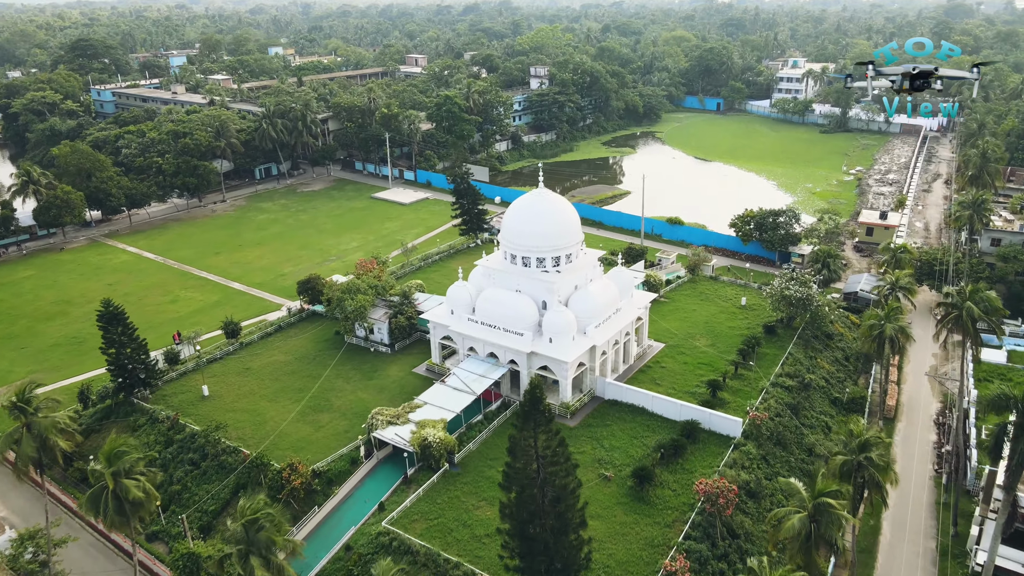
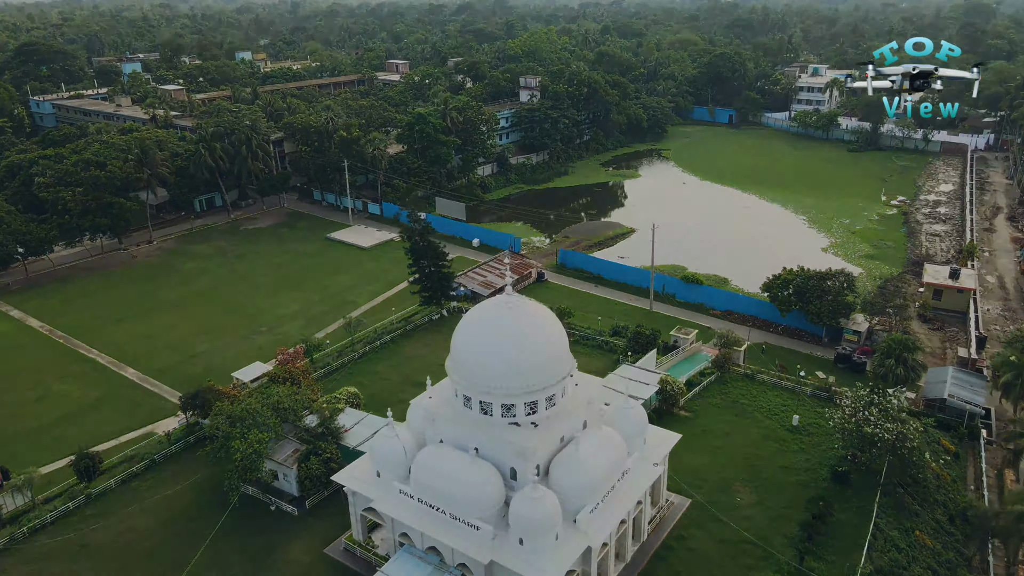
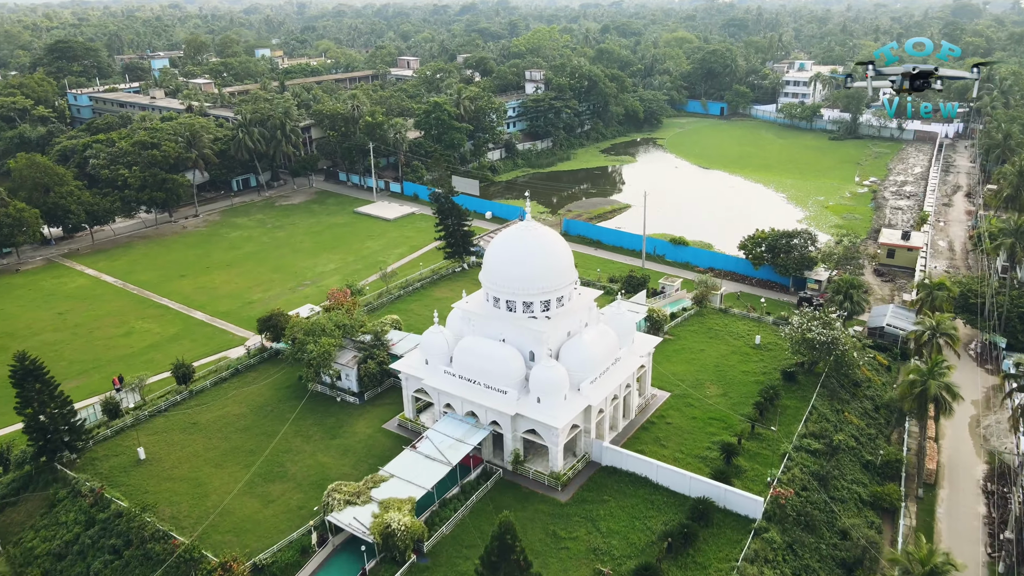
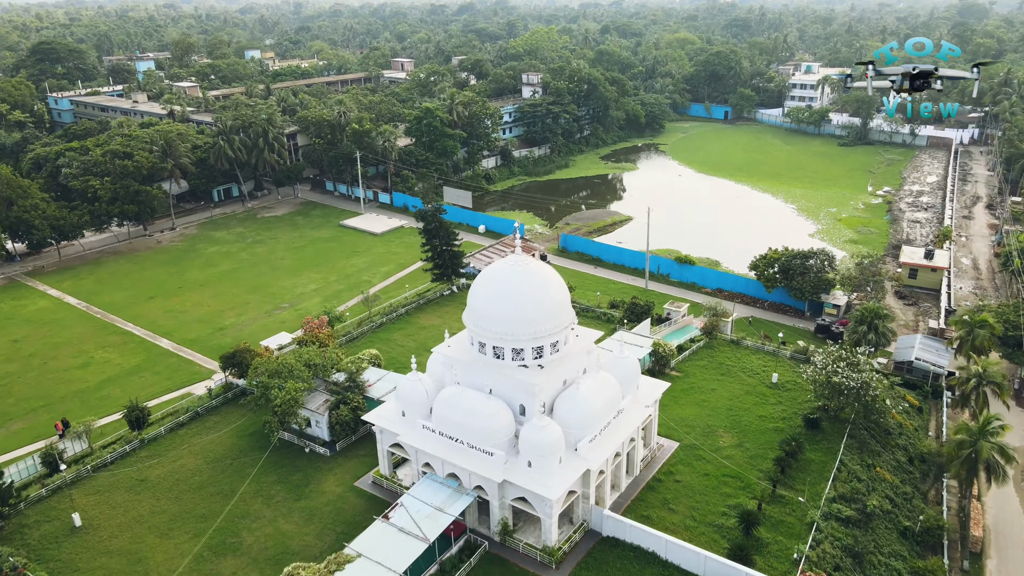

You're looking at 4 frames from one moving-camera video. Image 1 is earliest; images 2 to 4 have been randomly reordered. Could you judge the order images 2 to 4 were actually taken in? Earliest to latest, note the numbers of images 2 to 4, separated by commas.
3, 4, 2
